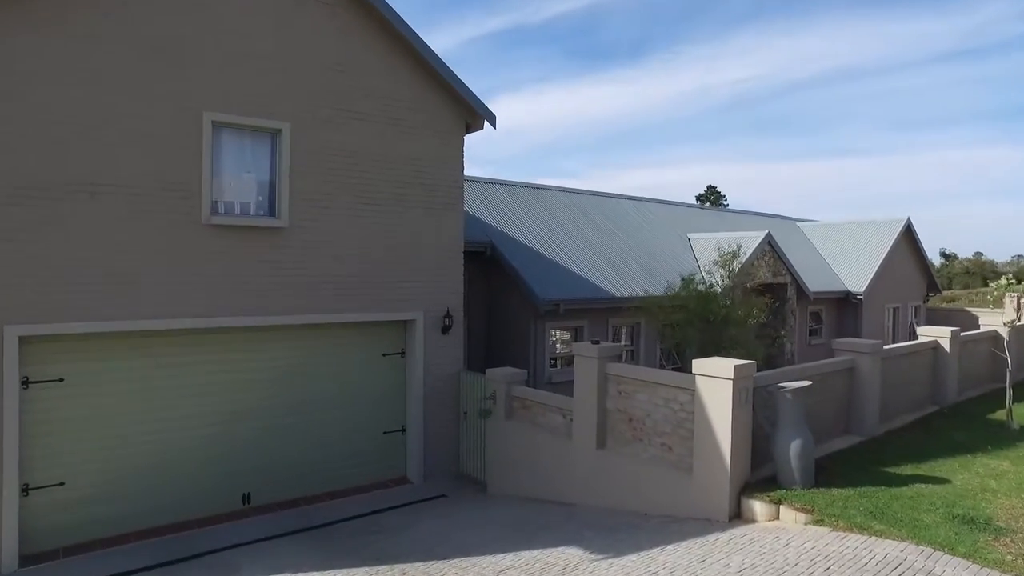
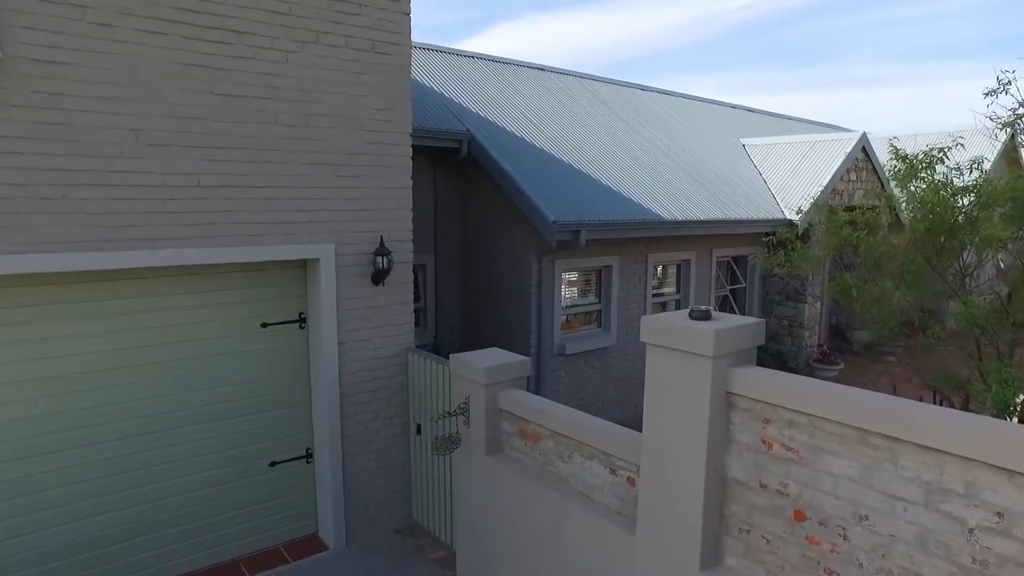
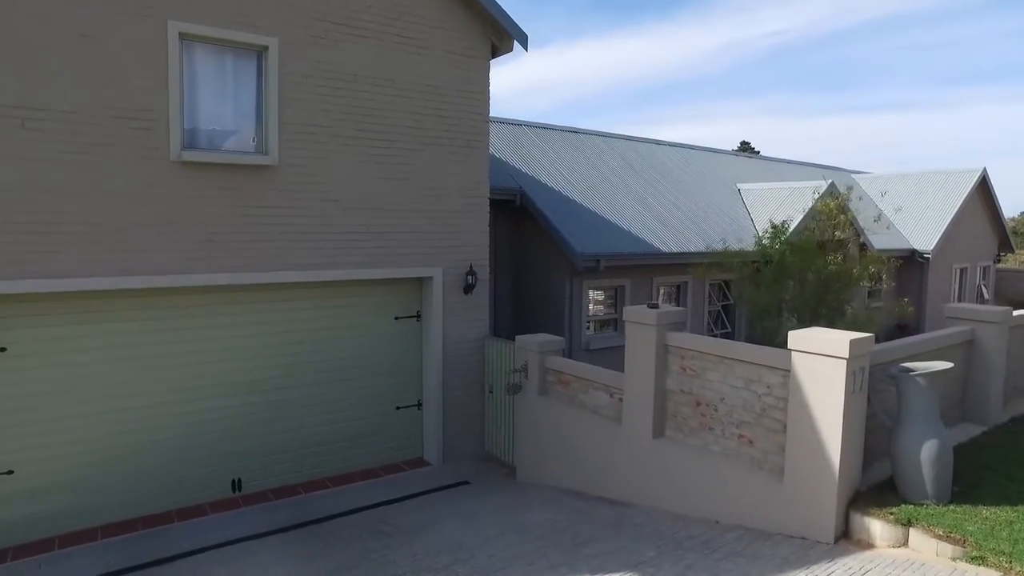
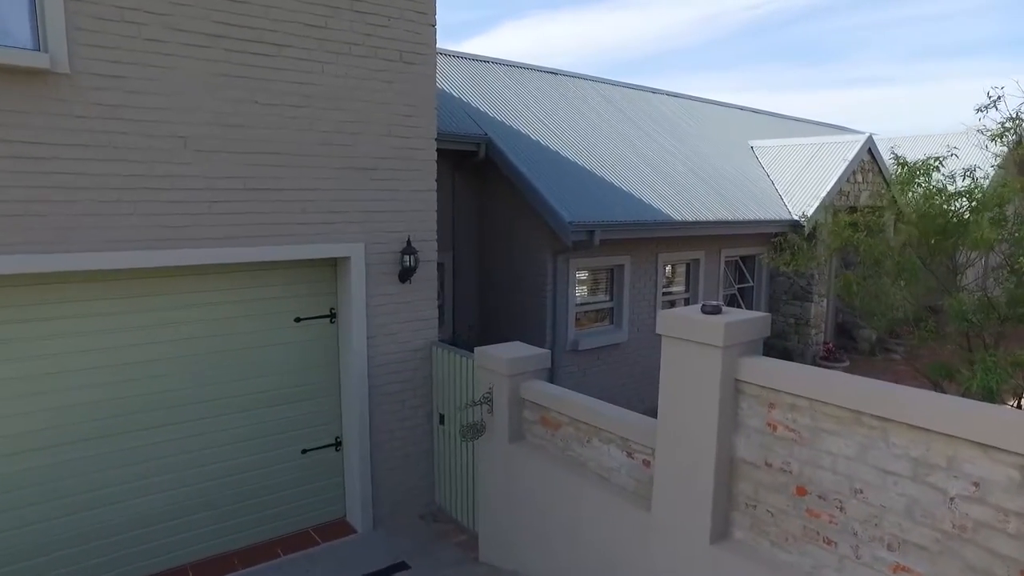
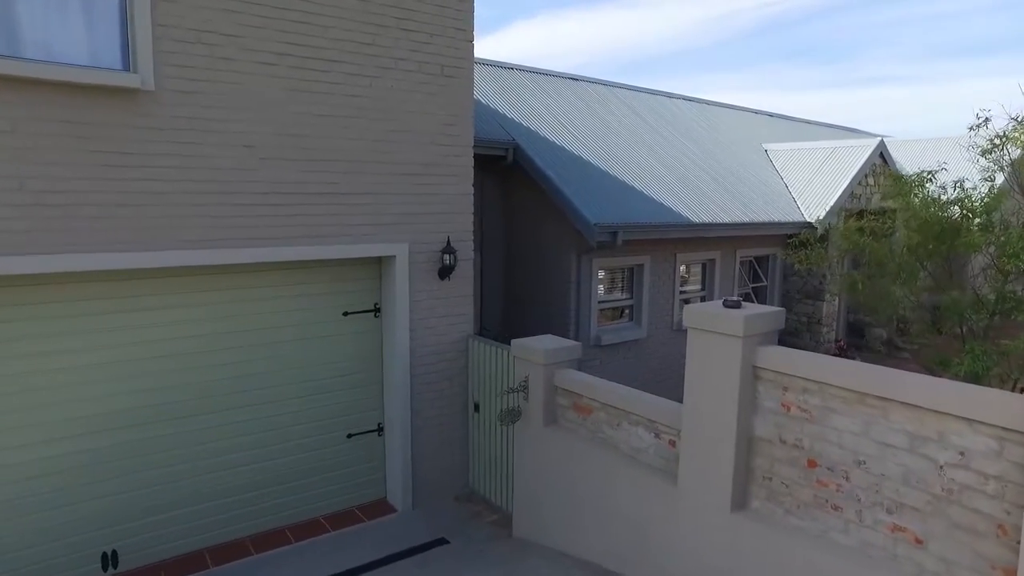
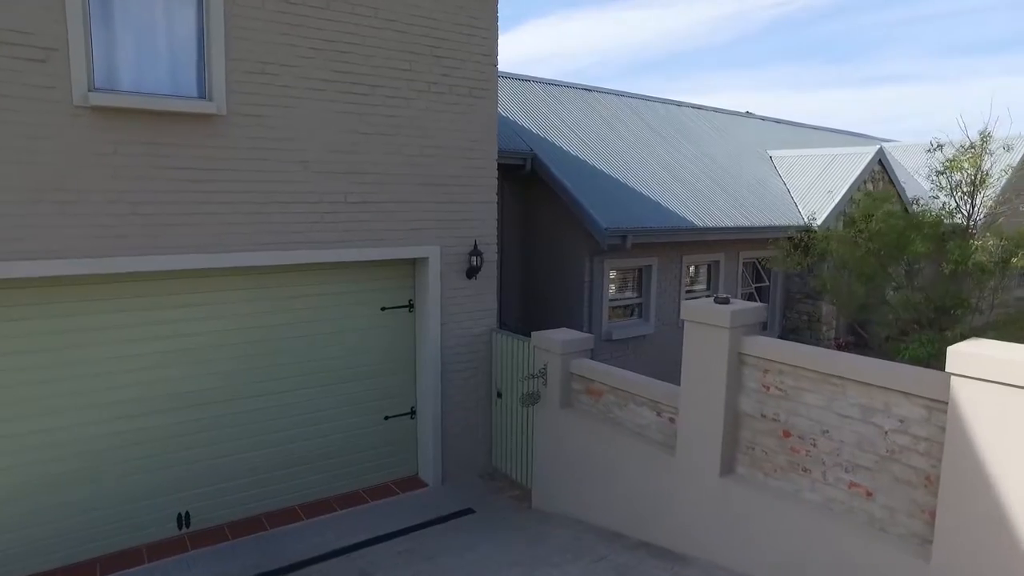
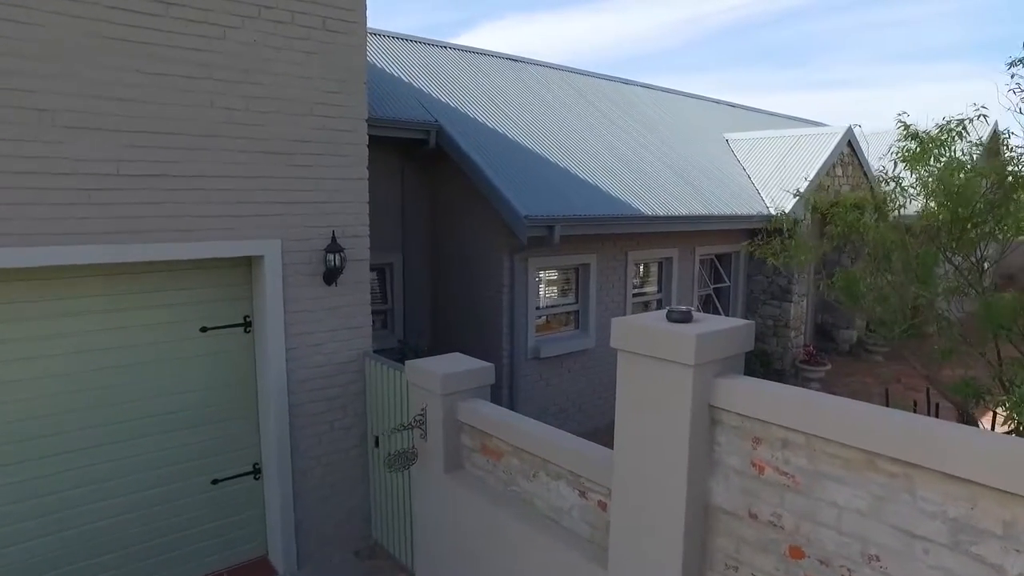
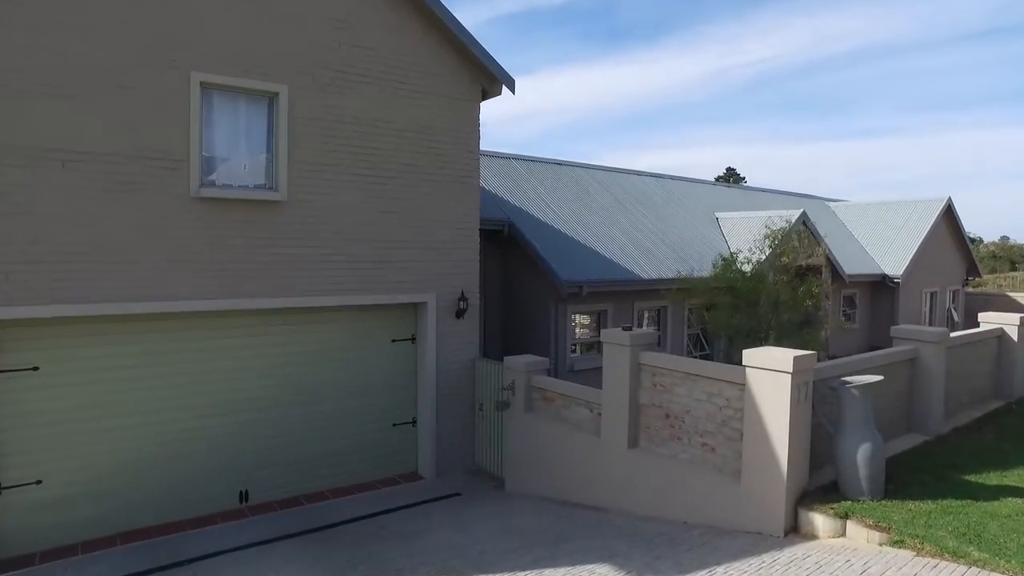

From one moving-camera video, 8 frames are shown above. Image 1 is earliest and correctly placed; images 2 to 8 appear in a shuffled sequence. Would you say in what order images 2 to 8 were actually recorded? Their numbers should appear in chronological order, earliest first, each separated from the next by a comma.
8, 3, 6, 5, 4, 2, 7
